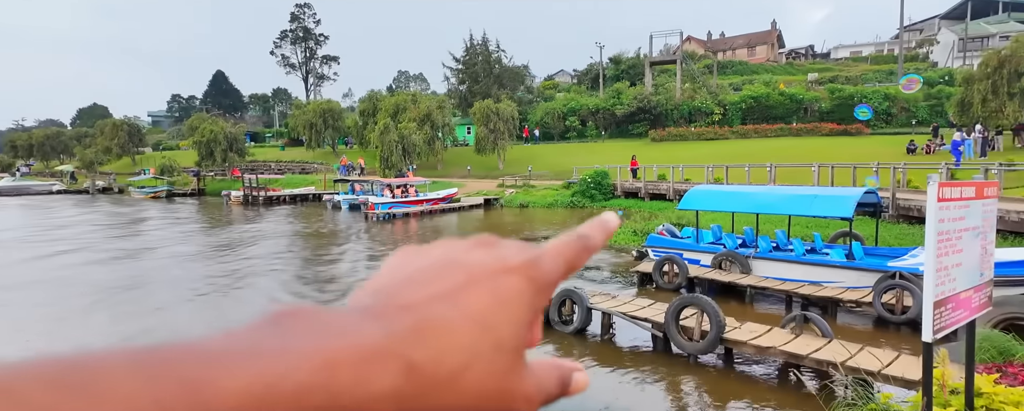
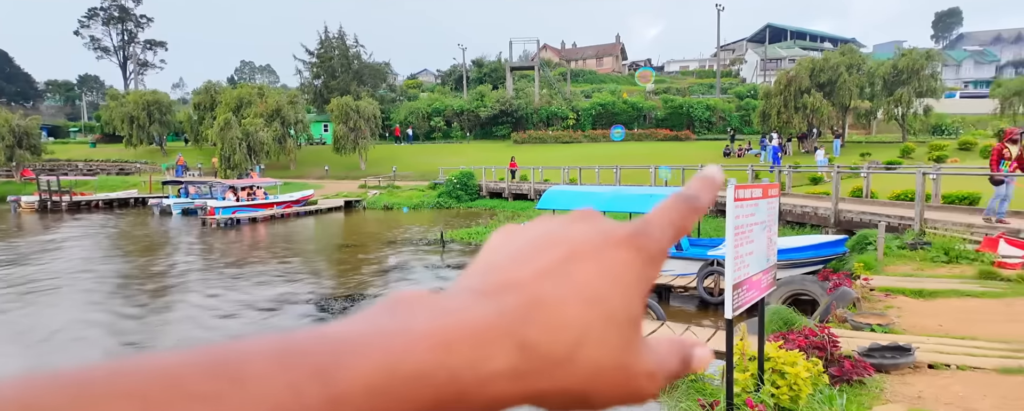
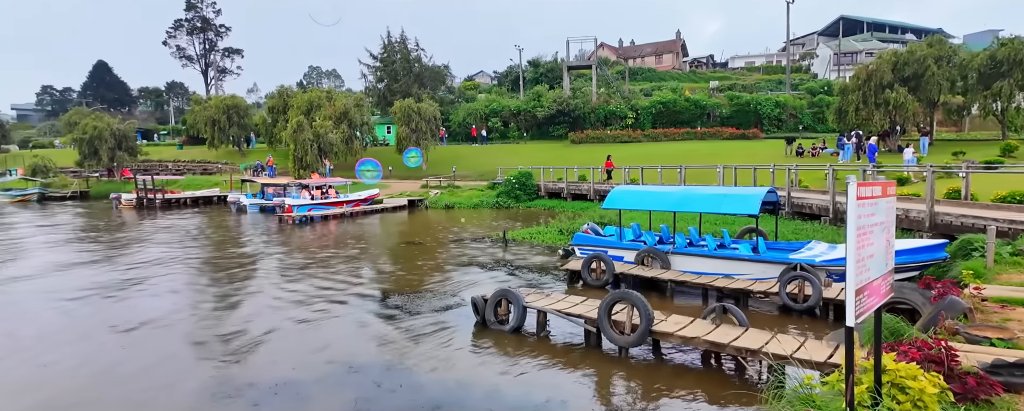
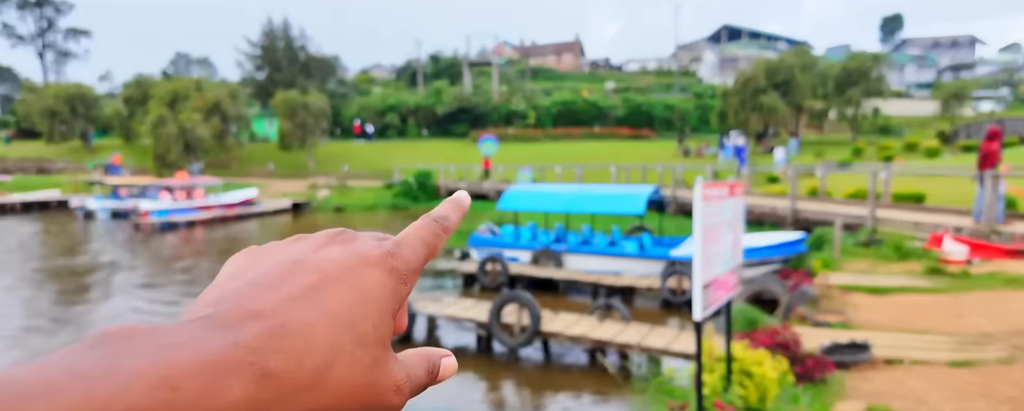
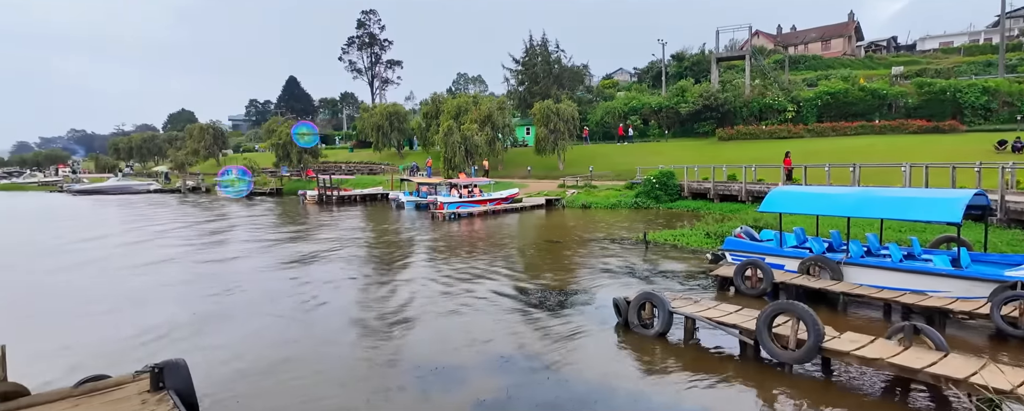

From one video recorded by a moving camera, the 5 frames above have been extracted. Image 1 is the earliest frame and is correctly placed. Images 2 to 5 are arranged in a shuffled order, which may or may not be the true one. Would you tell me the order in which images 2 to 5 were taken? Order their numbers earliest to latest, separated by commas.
2, 4, 3, 5
